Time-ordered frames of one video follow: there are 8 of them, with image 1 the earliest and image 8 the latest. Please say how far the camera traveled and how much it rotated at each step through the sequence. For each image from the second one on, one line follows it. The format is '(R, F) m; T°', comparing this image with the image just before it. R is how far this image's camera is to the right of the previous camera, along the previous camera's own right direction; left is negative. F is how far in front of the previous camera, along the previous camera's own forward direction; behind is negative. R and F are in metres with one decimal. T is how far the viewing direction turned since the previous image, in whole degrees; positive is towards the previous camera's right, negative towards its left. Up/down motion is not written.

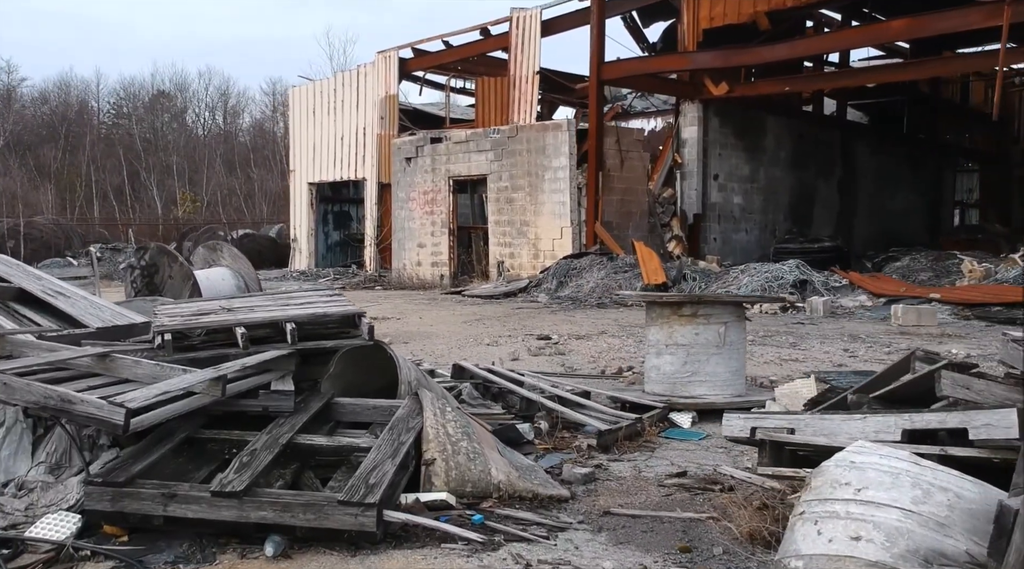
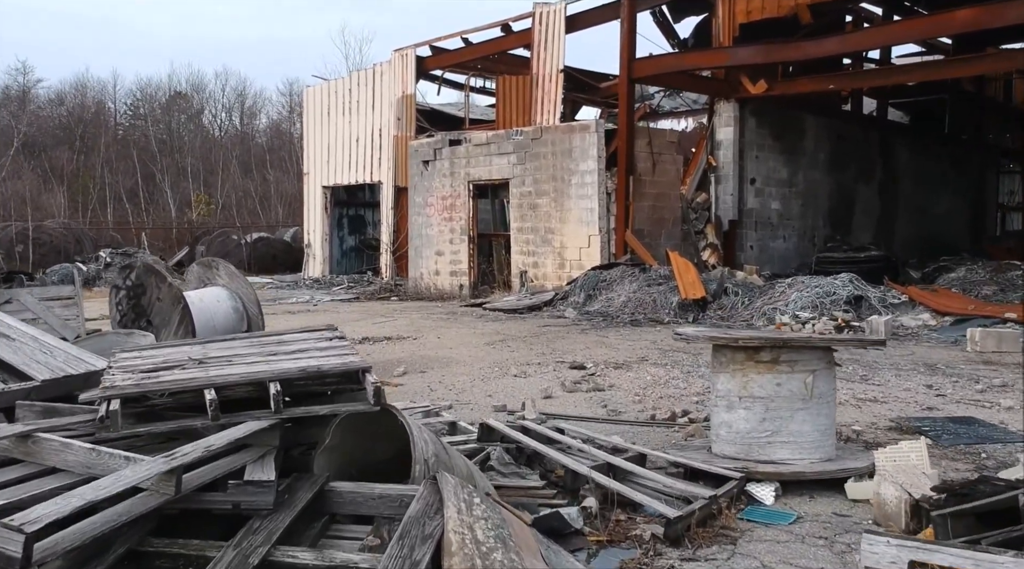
(-0.1, +0.8) m; -1°
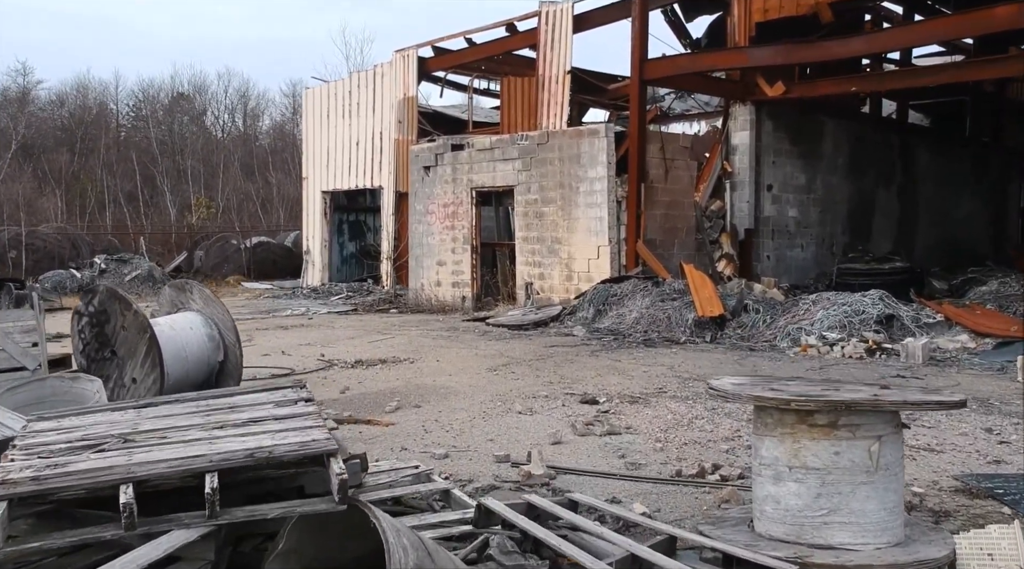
(0.0, +0.6) m; 0°
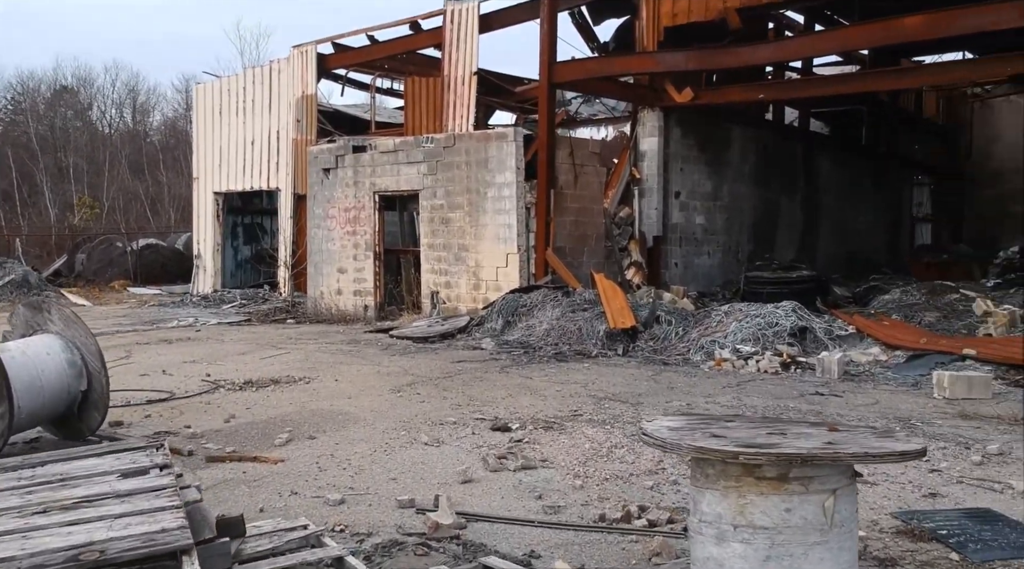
(0.0, +0.4) m; +6°
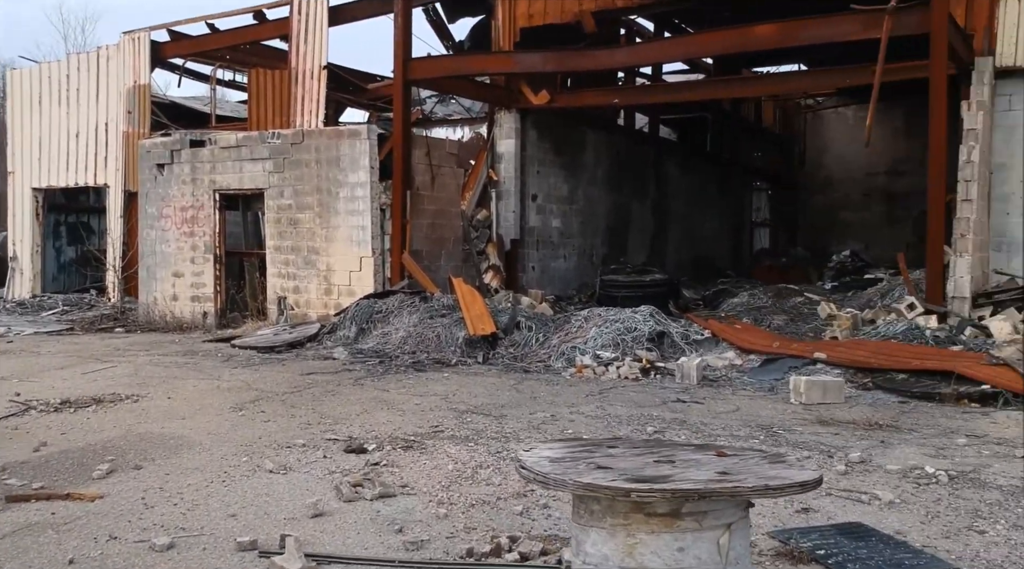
(0.0, +0.3) m; +9°
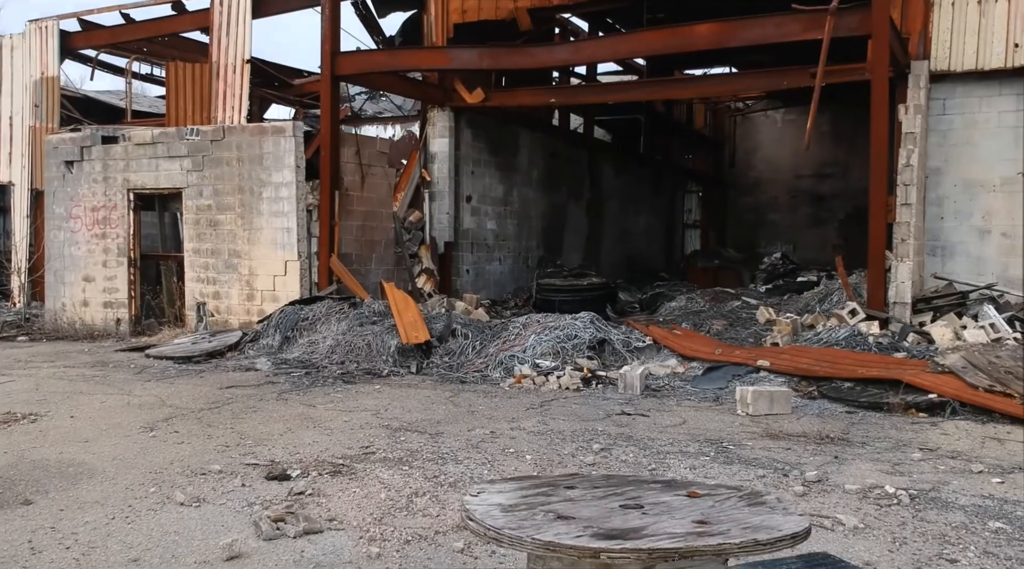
(0.0, +0.4) m; +4°
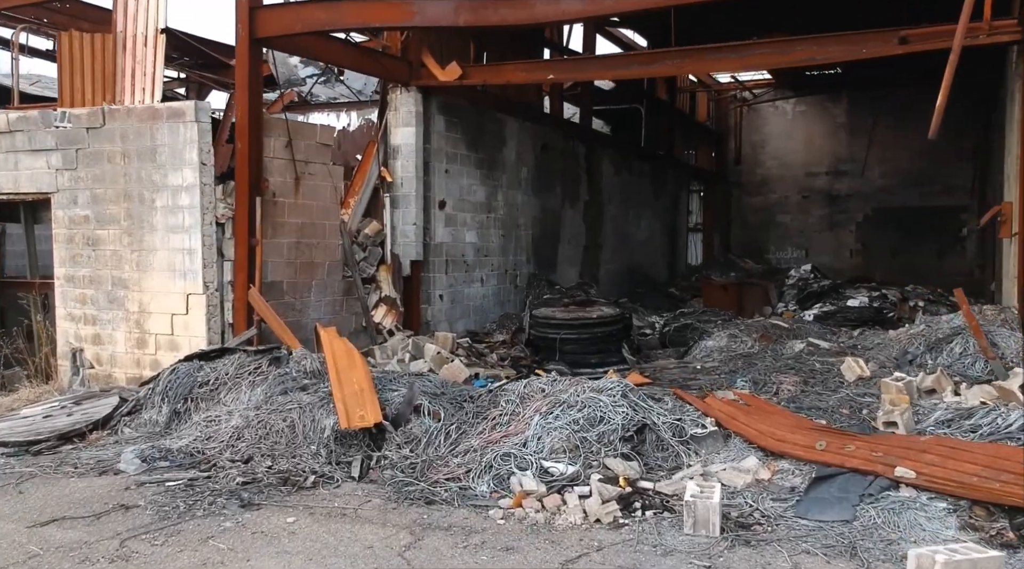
(-0.1, +2.9) m; +1°
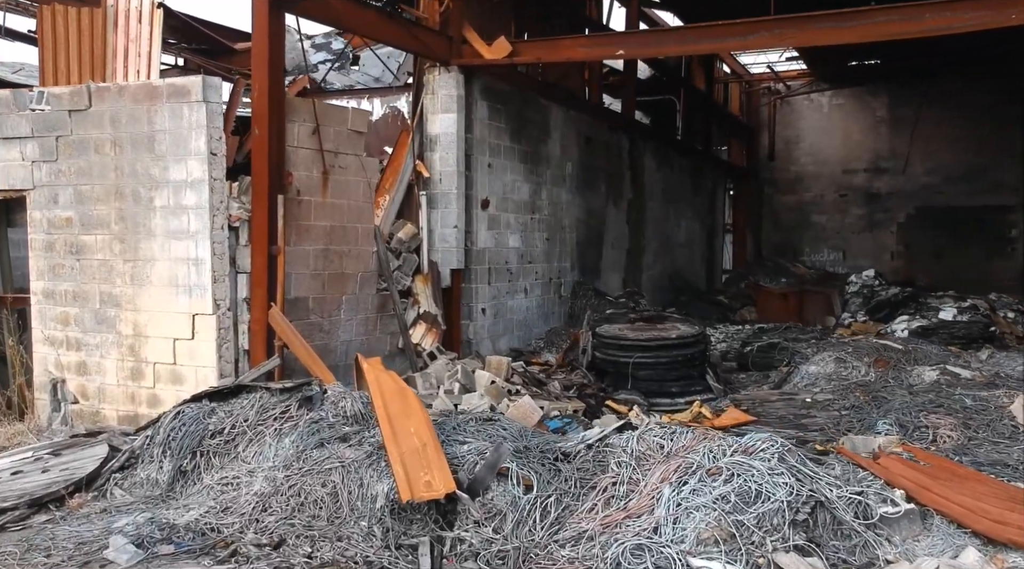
(-0.6, +1.5) m; 0°
